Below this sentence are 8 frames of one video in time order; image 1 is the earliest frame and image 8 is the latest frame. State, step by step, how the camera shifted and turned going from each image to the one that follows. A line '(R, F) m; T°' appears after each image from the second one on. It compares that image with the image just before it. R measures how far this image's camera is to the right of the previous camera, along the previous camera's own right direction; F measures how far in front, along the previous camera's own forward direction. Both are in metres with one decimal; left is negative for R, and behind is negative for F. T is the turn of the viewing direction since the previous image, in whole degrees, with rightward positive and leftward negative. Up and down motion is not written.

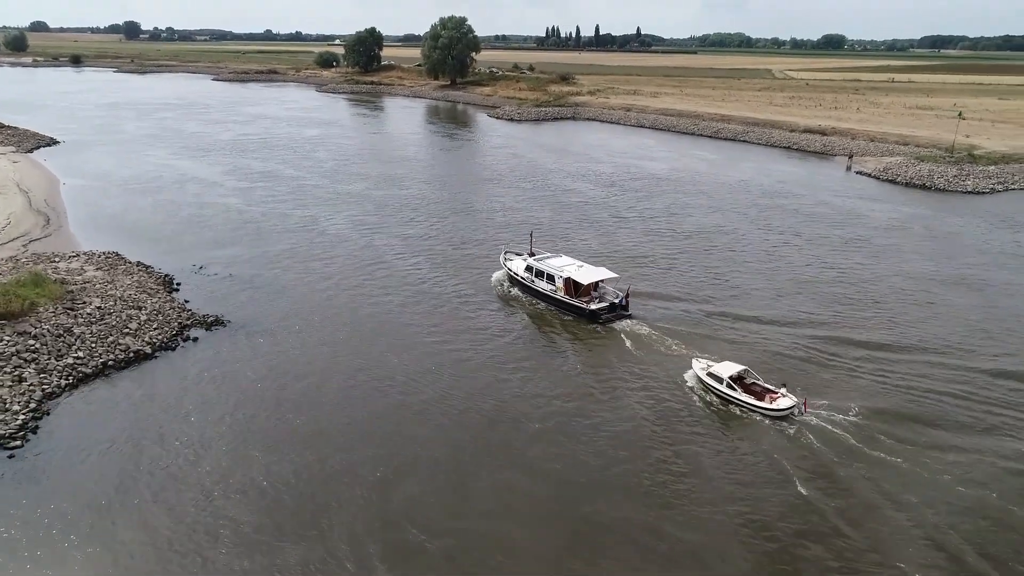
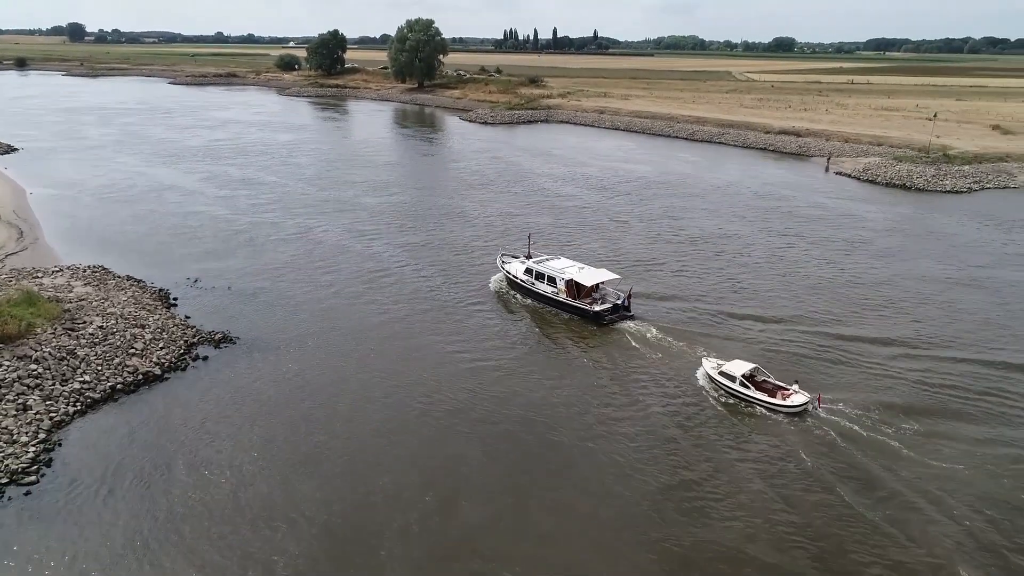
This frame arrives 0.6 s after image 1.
(-2.4, +0.8) m; +3°
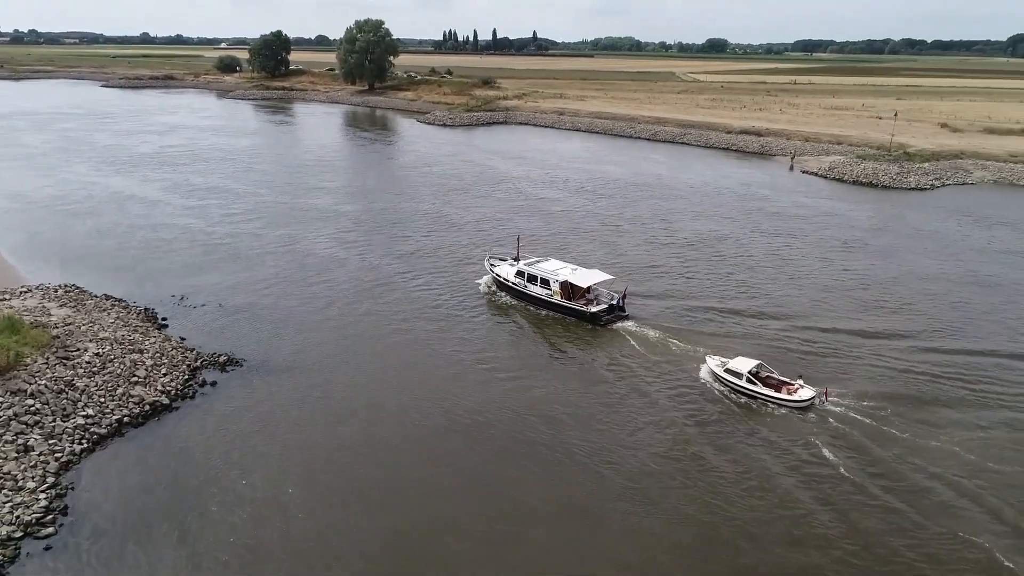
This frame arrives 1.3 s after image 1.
(-3.0, +1.2) m; +5°
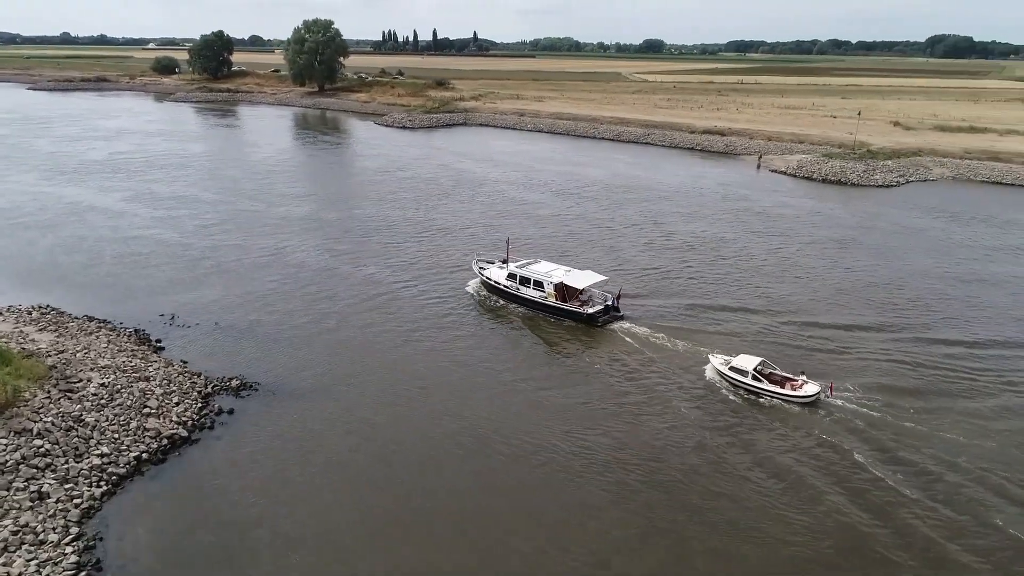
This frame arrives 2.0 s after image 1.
(-3.0, +1.1) m; +4°
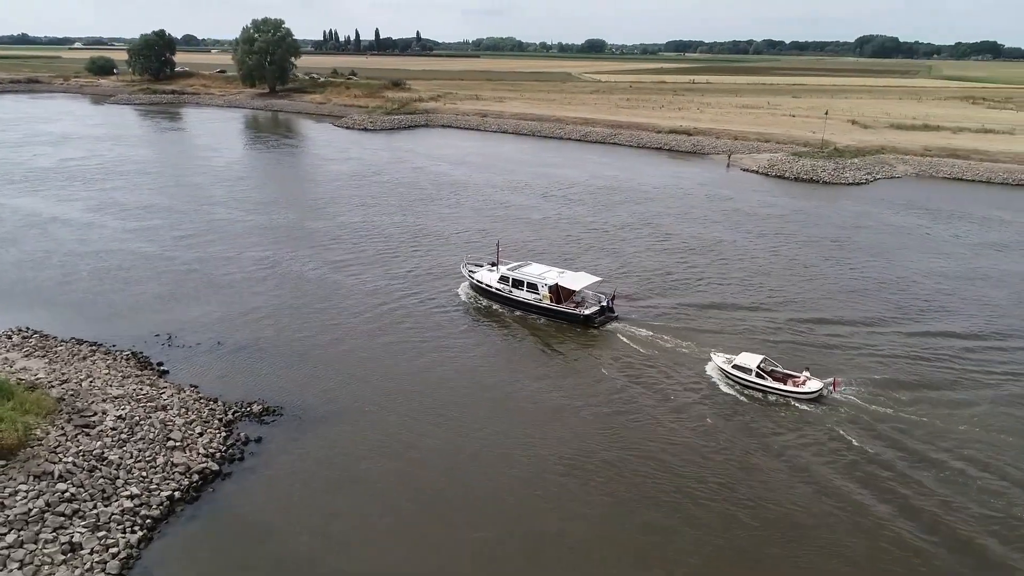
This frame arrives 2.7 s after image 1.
(-2.9, +1.1) m; +4°
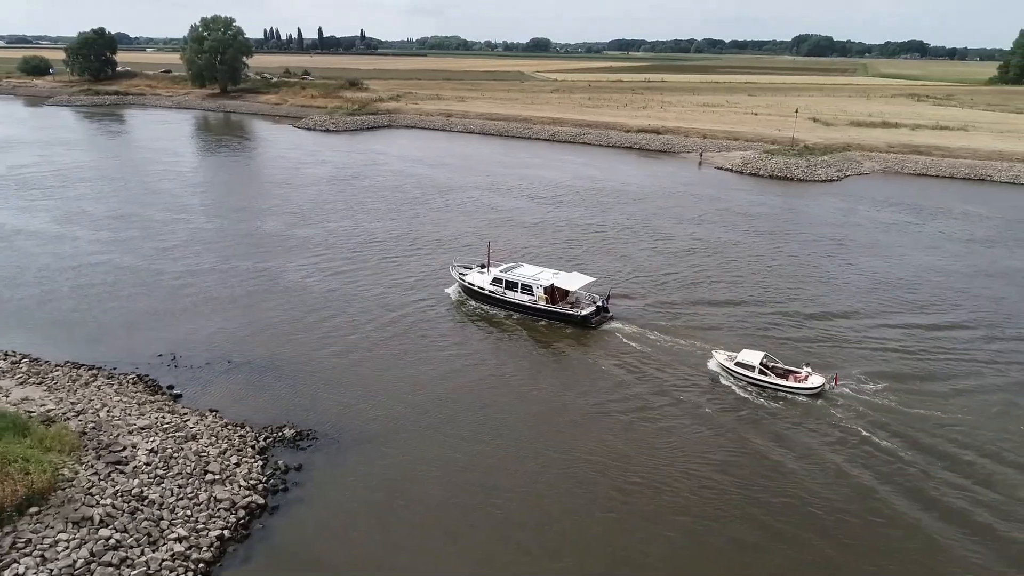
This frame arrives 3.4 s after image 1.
(-2.9, +1.0) m; +4°
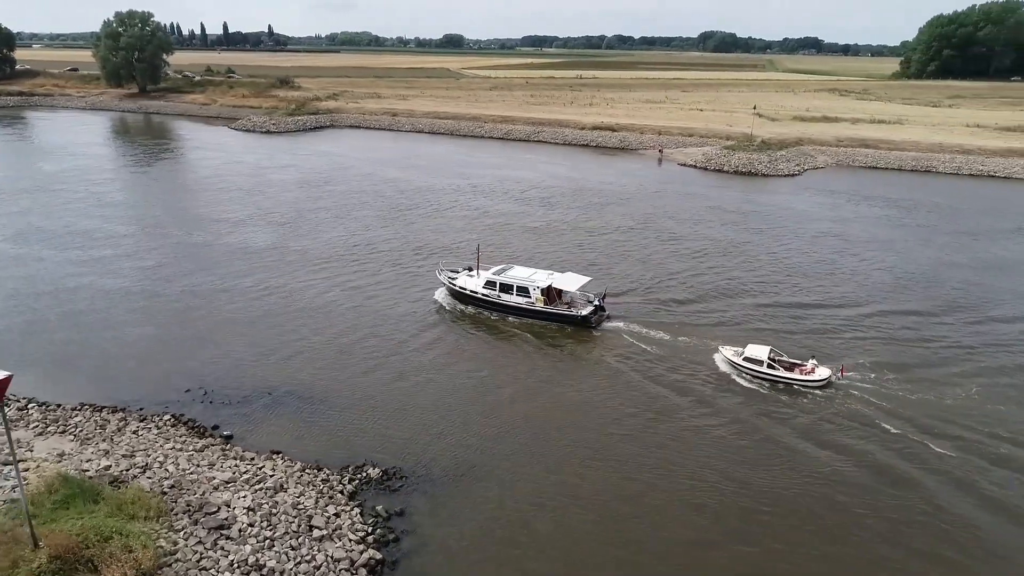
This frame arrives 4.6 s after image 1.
(-4.9, +1.7) m; +6°
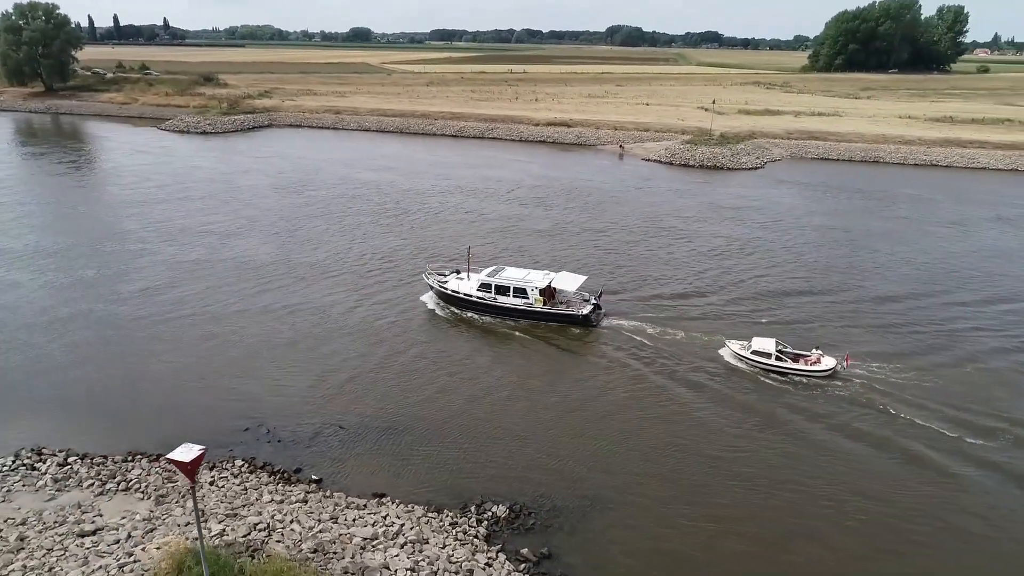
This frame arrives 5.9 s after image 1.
(-5.3, +1.7) m; +7°
